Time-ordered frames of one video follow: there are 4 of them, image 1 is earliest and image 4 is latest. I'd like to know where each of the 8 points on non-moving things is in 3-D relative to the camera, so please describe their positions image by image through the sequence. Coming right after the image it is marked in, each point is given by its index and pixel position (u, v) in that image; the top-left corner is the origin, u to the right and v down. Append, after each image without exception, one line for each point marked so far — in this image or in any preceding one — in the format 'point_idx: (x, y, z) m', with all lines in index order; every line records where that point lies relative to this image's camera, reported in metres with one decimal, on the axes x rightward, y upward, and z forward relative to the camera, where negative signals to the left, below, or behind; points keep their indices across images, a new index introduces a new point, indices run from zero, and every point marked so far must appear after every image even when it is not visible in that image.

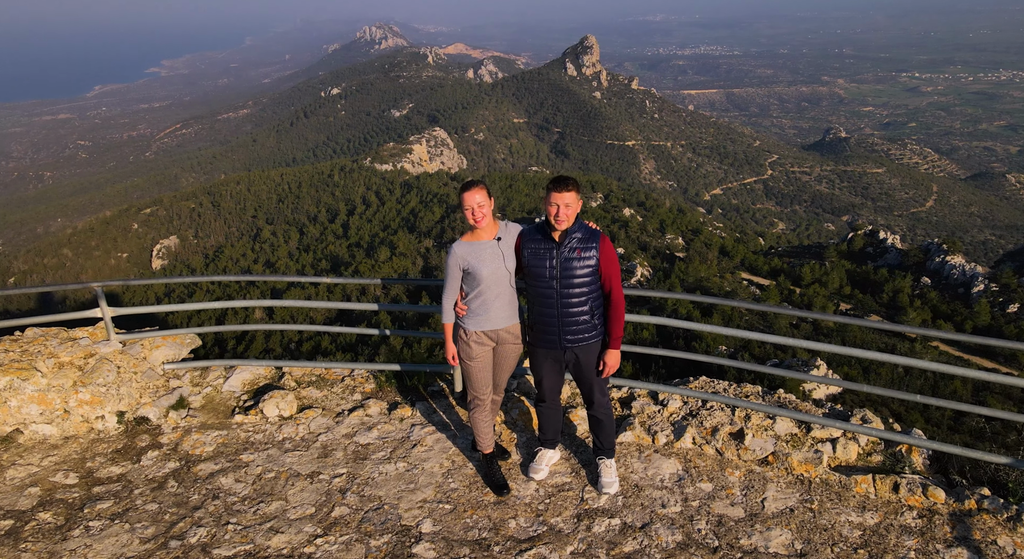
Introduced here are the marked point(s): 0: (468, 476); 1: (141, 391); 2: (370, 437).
0: (-0.3, -1.1, +3.5) m
1: (-2.4, -0.7, +4.0) m
2: (-0.9, -1.0, +3.9) m
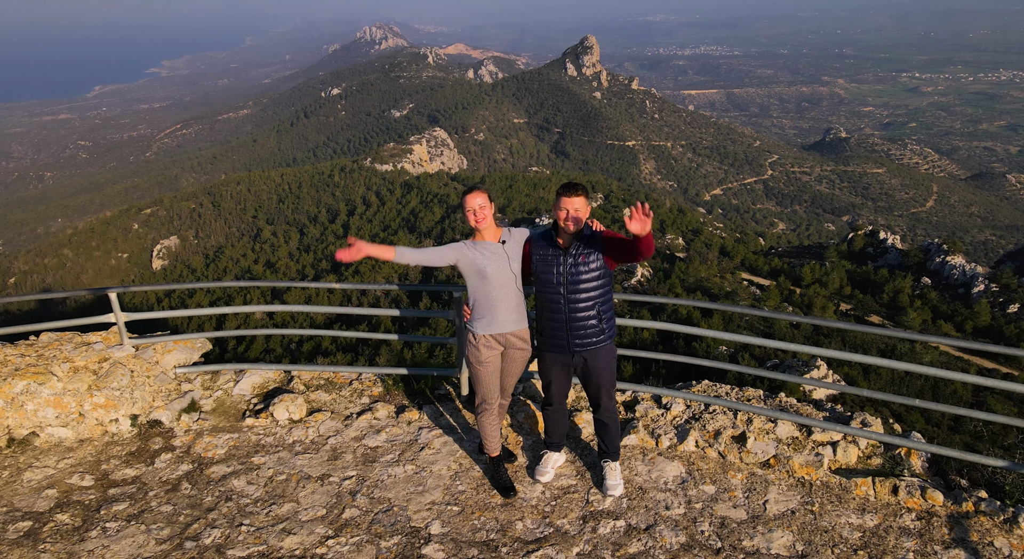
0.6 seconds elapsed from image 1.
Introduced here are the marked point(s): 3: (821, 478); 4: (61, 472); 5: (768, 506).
0: (-0.2, -1.1, +3.6) m
1: (-2.4, -0.8, +4.1) m
2: (-0.8, -1.0, +3.9) m
3: (+1.7, -1.1, +3.4) m
4: (-2.6, -1.1, +3.5) m
5: (+1.3, -1.2, +3.2) m
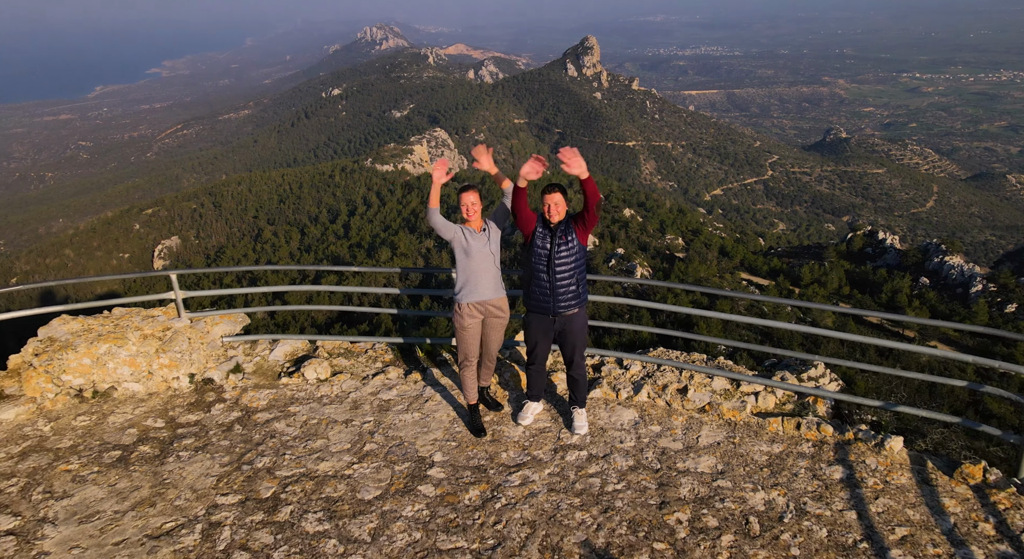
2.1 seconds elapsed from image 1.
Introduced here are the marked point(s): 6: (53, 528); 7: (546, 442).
0: (-0.3, -1.0, +4.5) m
1: (-2.4, -0.6, +5.0) m
2: (-0.9, -0.9, +4.8) m
3: (+1.6, -0.9, +4.3) m
4: (-2.6, -1.0, +4.4) m
5: (+1.2, -1.1, +4.1) m
6: (-2.5, -1.4, +3.5) m
7: (+0.2, -1.1, +4.2) m
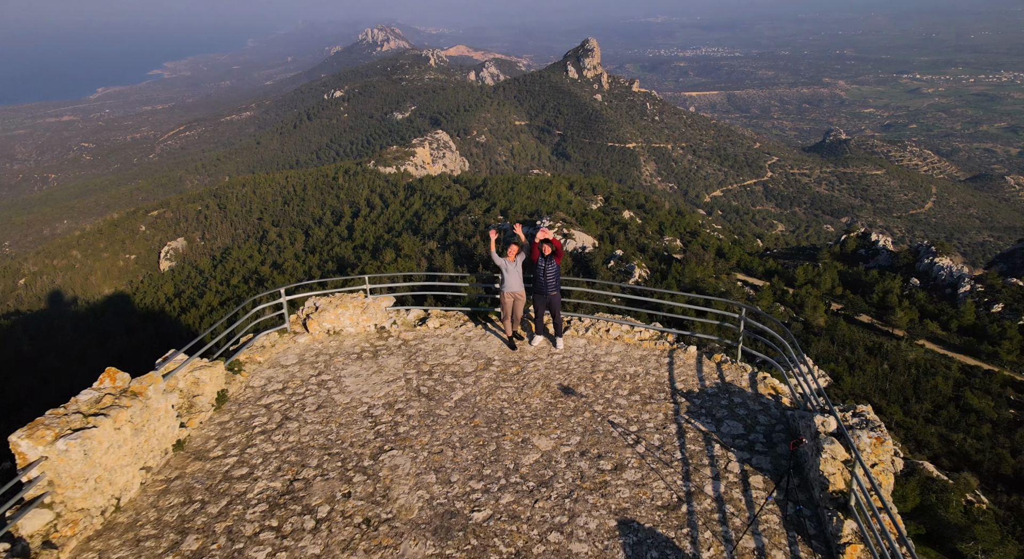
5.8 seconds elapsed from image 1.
0: (-0.1, -1.0, +9.6) m
1: (-2.2, -0.6, +10.2) m
2: (-0.7, -0.9, +10.0) m
3: (+1.8, -0.9, +9.4) m
4: (-2.4, -1.0, +9.6) m
5: (+1.5, -1.0, +9.3) m
6: (-2.3, -1.4, +8.6) m
7: (+0.5, -1.1, +9.4) m
